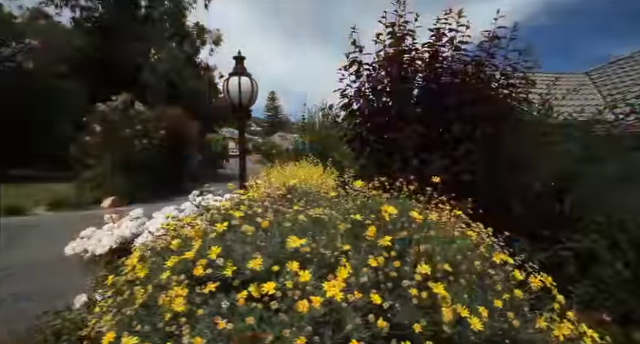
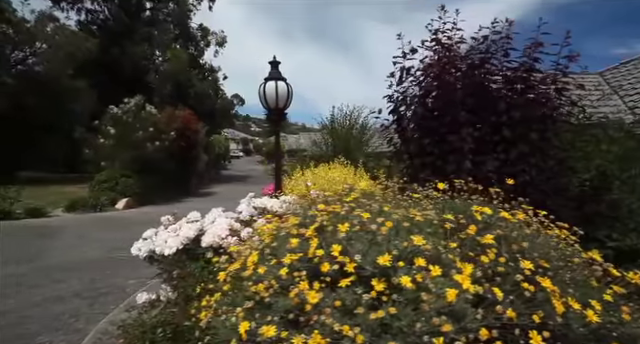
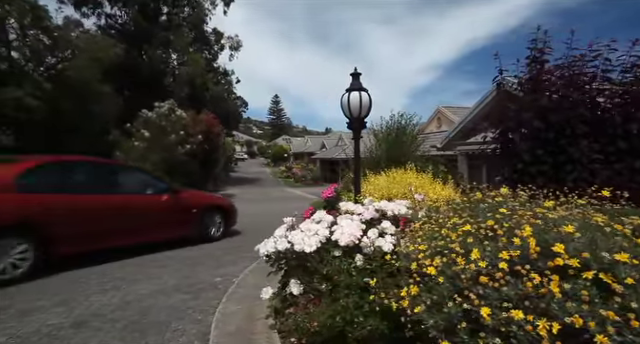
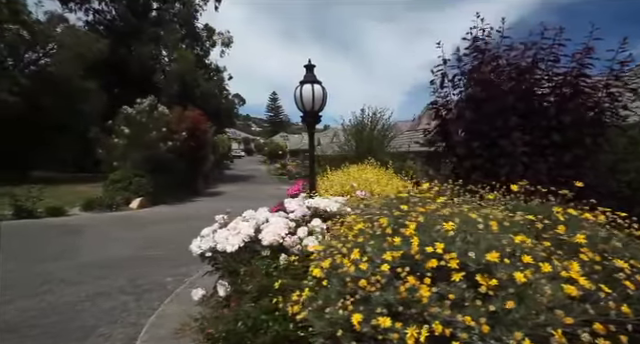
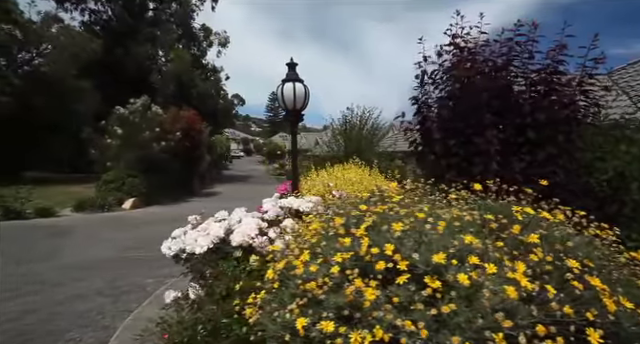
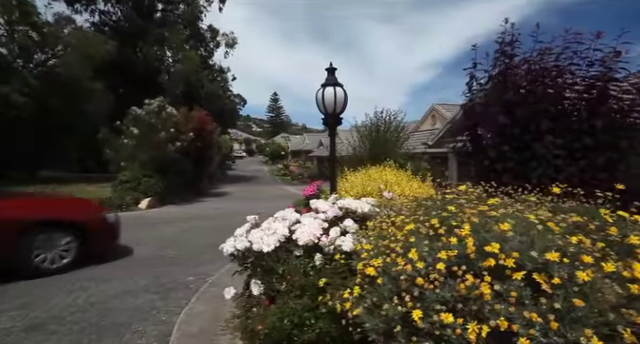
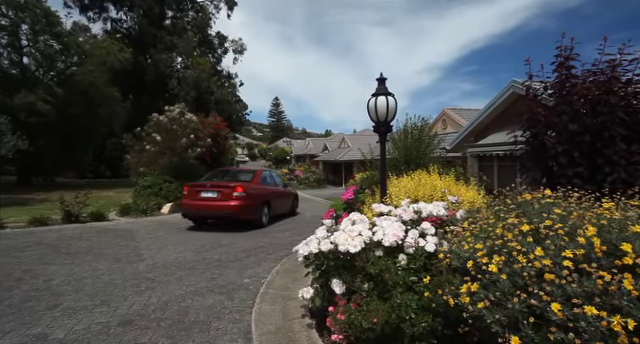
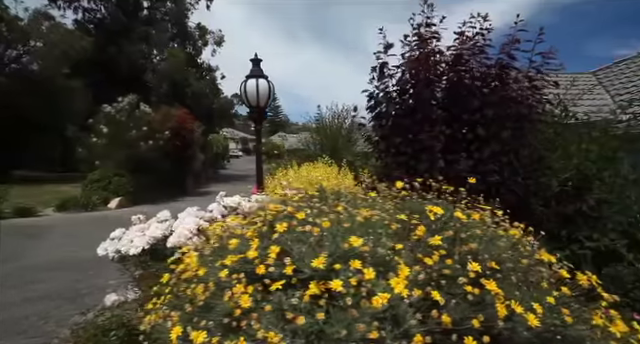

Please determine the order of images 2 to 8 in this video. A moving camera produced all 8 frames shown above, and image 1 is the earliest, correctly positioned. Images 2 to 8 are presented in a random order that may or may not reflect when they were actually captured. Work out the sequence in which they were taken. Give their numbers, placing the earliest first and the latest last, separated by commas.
8, 2, 5, 4, 6, 3, 7
